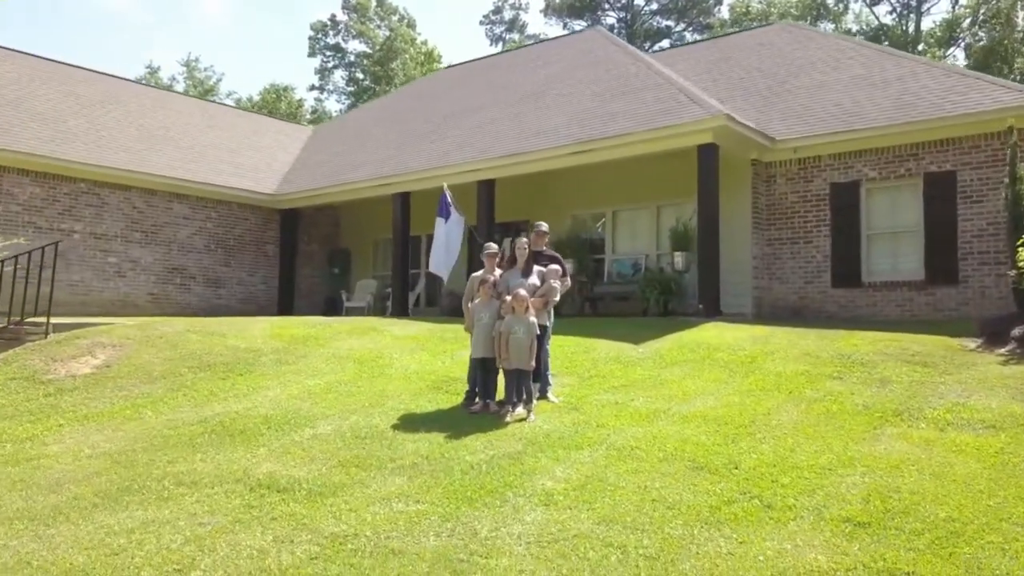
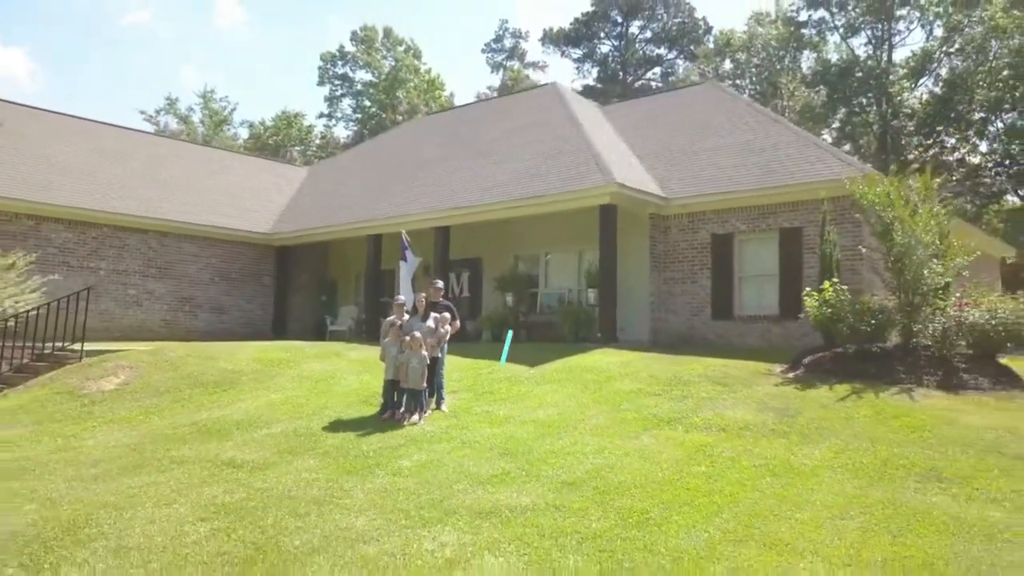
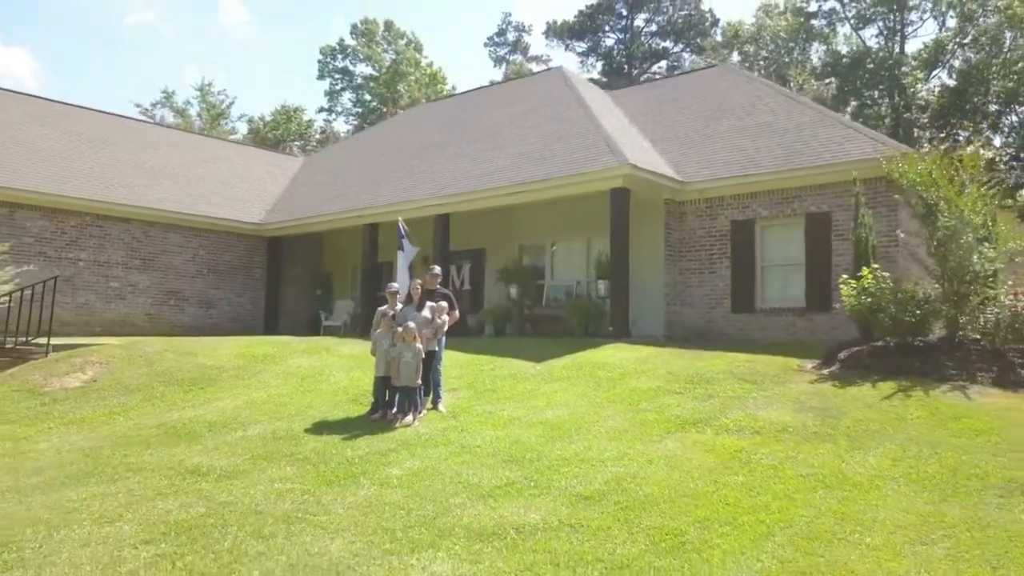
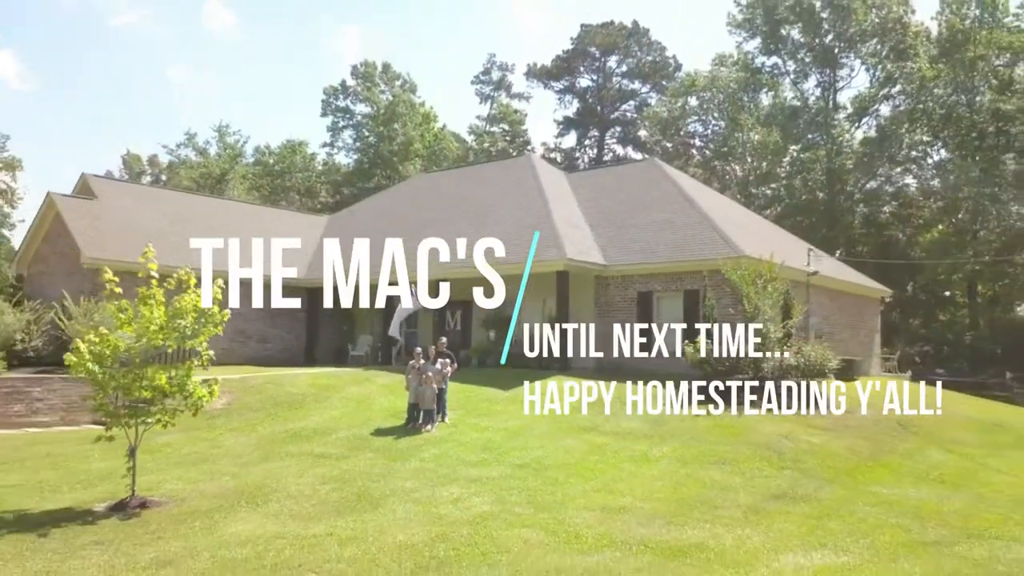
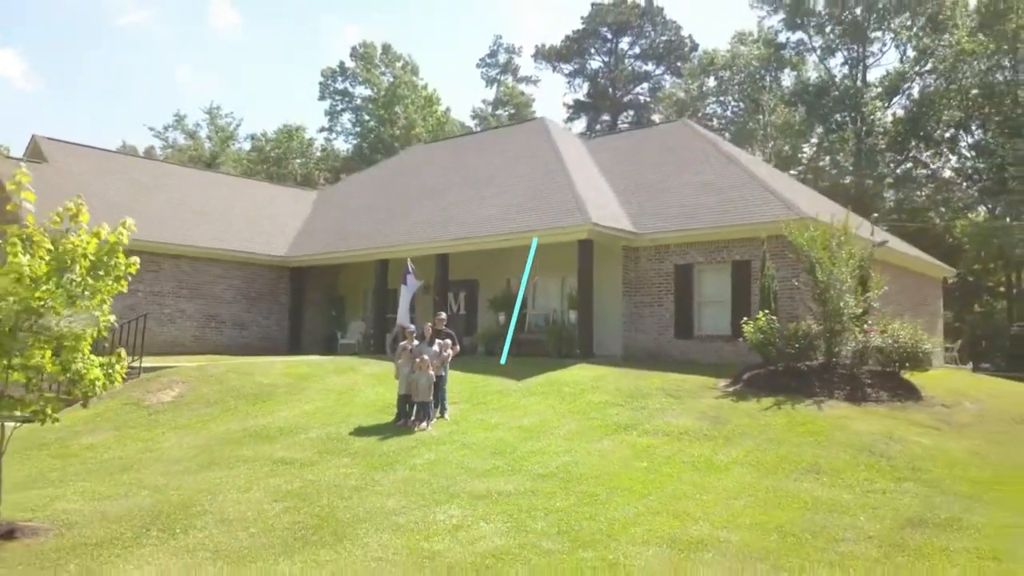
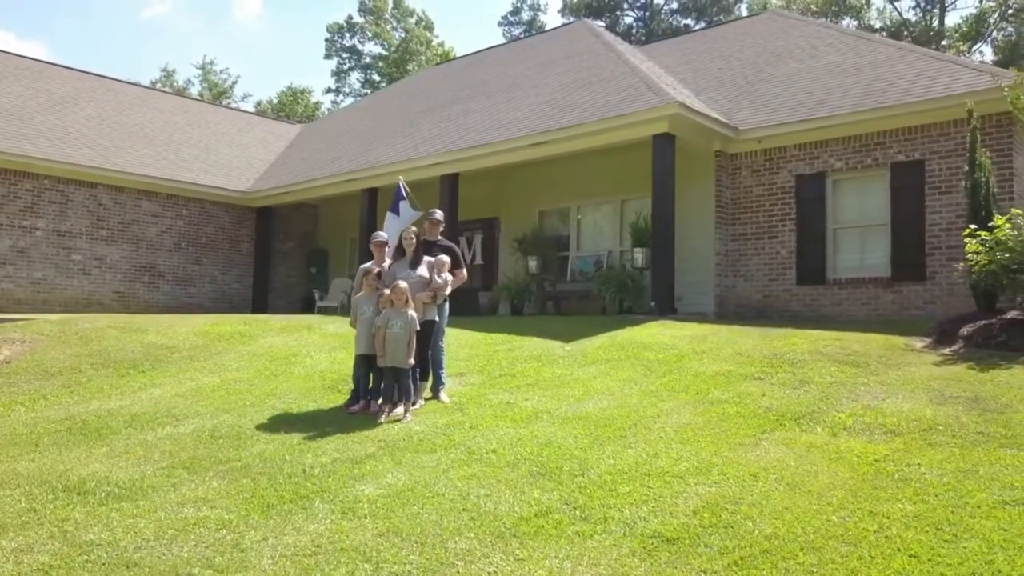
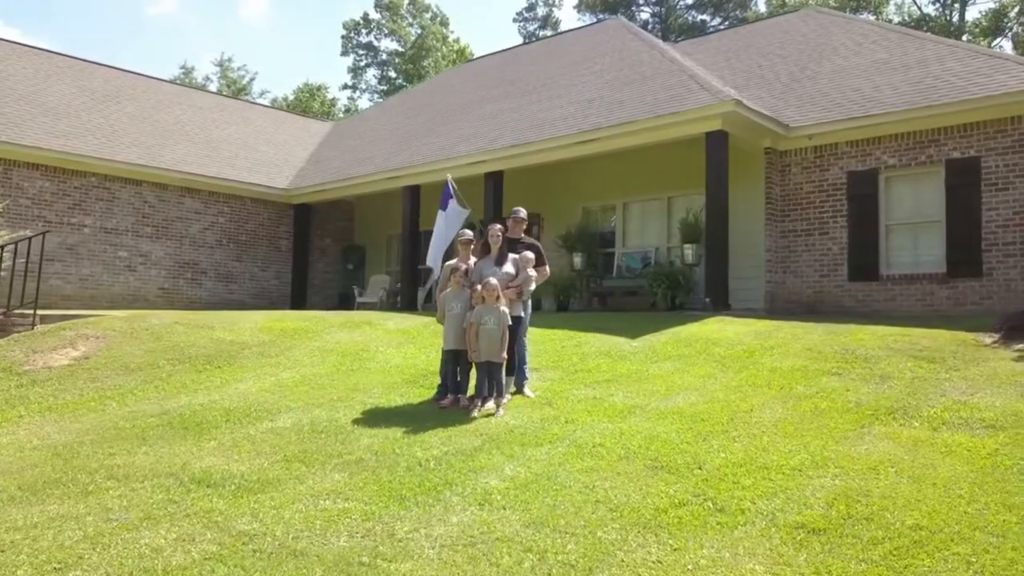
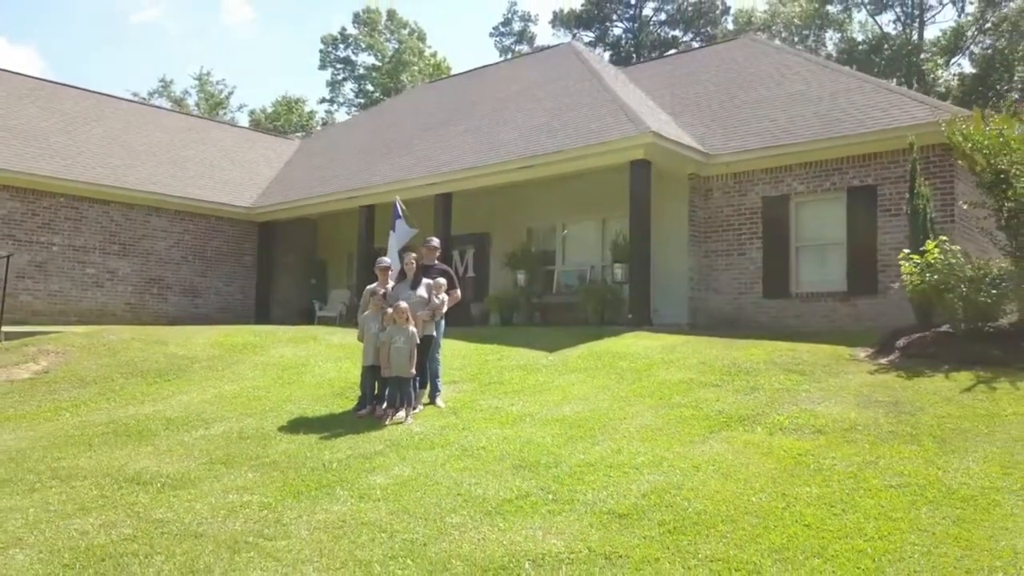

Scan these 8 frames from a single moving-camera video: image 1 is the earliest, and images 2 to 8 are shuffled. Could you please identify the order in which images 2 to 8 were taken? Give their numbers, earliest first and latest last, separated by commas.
7, 6, 8, 3, 2, 5, 4
